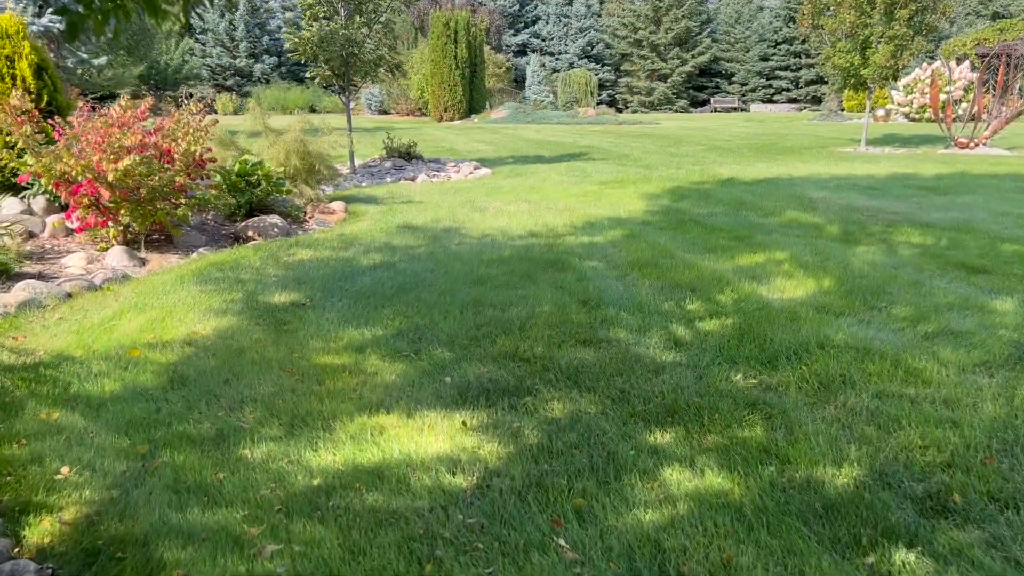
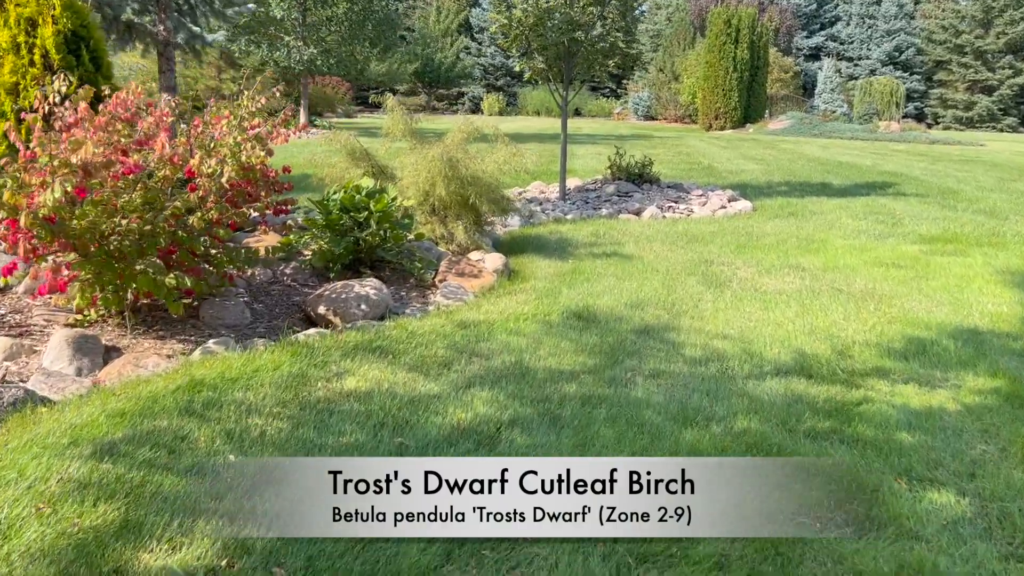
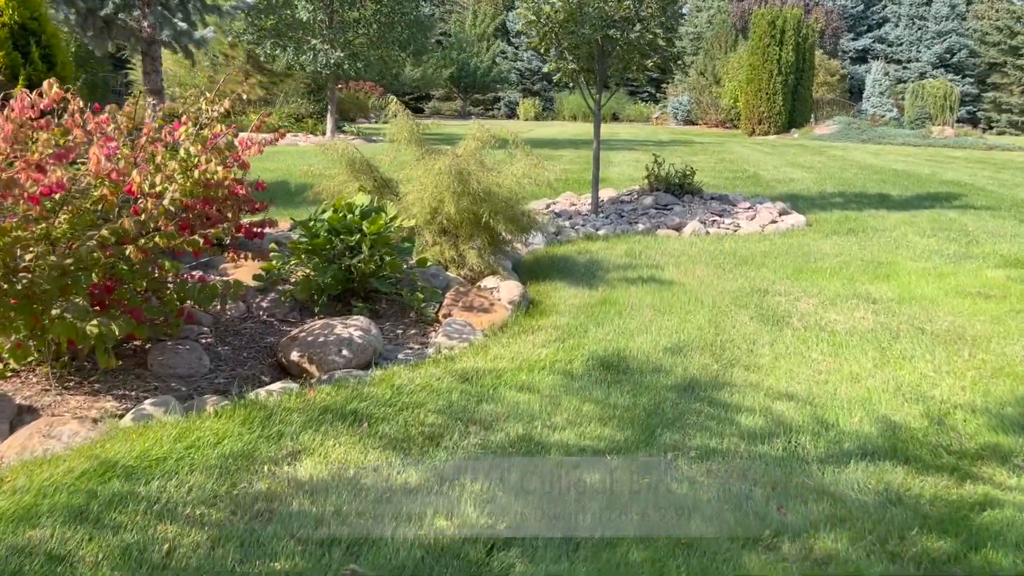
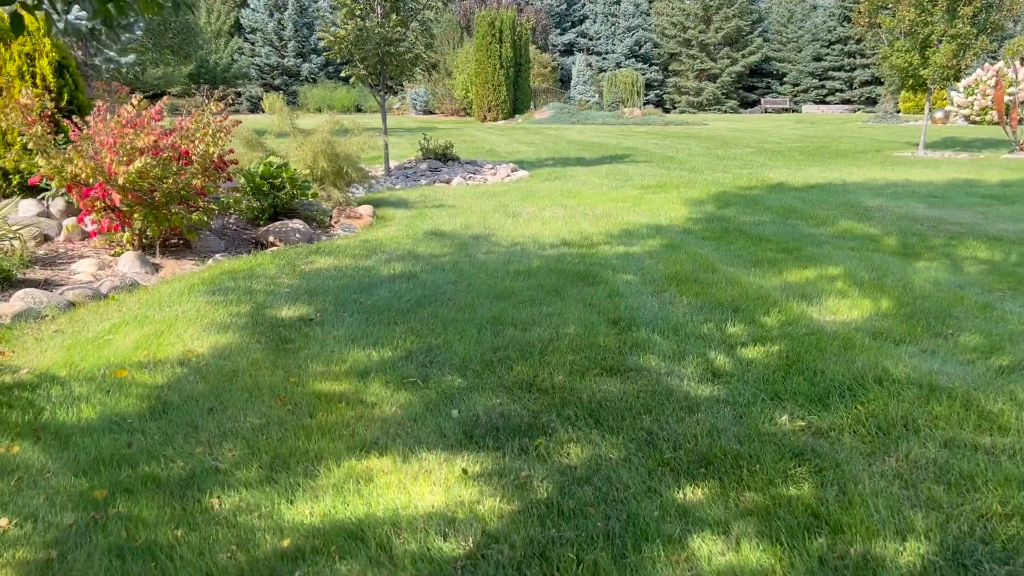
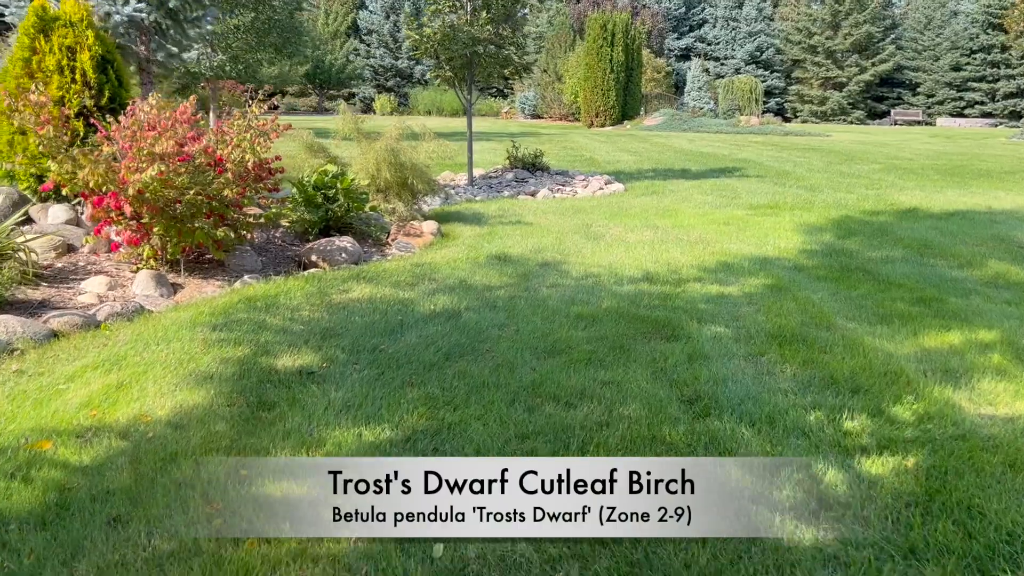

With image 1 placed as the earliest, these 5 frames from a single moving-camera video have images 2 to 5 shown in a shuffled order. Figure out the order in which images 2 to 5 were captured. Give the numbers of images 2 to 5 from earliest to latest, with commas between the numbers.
4, 5, 2, 3
